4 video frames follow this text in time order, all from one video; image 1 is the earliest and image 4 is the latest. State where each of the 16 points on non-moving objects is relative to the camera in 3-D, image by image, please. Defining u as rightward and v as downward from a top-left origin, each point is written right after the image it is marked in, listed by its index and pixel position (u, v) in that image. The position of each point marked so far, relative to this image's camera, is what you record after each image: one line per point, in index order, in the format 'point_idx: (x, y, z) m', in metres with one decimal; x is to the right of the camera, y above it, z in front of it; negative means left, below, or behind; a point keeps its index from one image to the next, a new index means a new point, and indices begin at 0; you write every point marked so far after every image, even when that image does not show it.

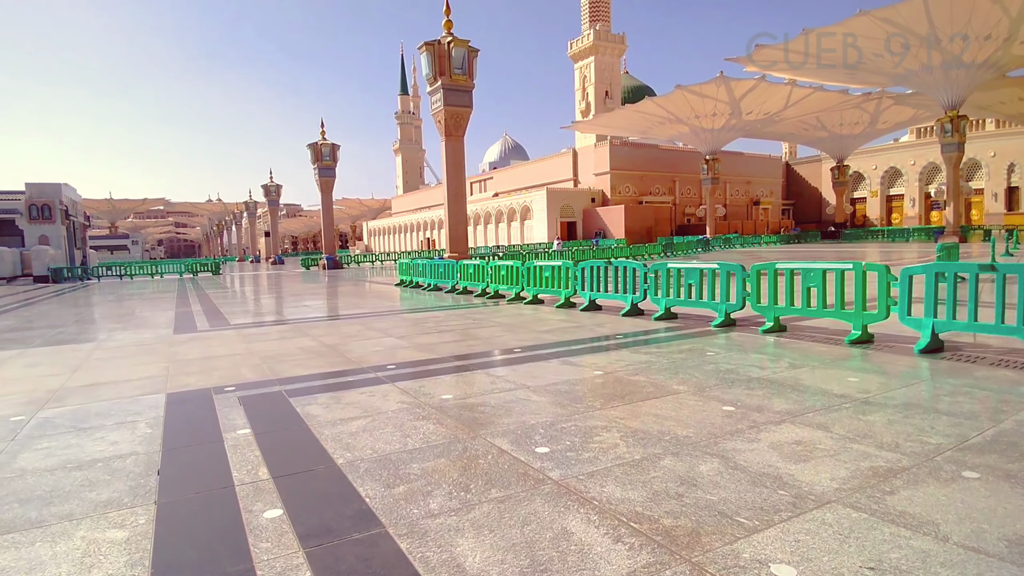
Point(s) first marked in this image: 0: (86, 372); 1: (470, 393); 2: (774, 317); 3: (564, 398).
0: (-4.1, -0.8, +5.7) m
1: (-0.3, -0.8, +4.4) m
2: (+3.1, -0.3, +6.9) m
3: (+0.4, -0.8, +4.2) m
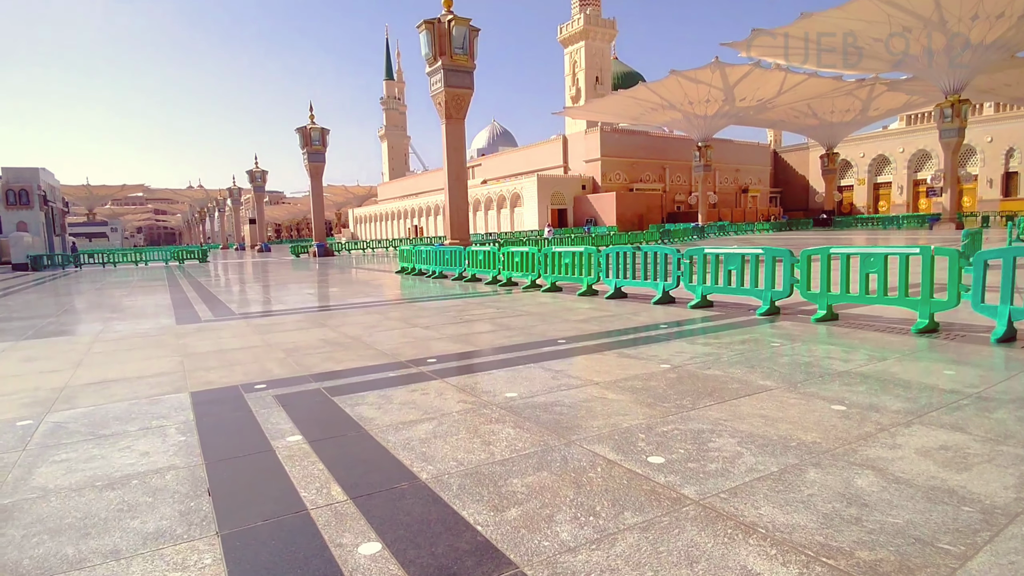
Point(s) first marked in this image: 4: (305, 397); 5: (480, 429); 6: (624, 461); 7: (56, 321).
0: (-3.7, -0.7, +5.2) m
1: (+0.2, -0.7, +4.0) m
2: (+3.5, -0.2, +6.5) m
3: (+0.9, -0.7, +3.8) m
4: (-1.4, -0.7, +4.0) m
5: (-0.2, -0.8, +3.2) m
6: (+0.5, -0.8, +2.7) m
7: (-7.6, -0.5, +9.8) m
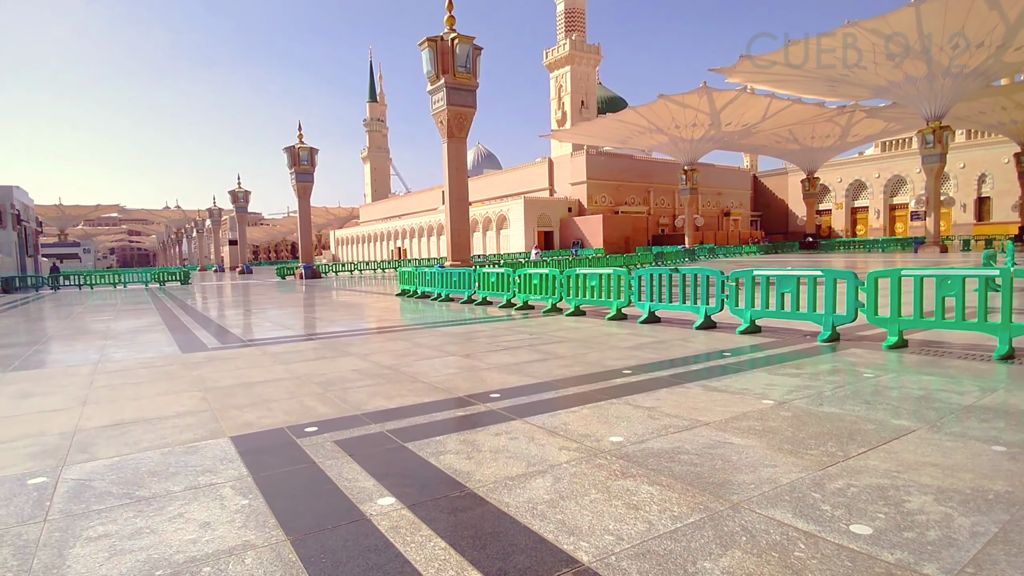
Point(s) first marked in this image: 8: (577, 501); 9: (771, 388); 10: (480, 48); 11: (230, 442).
0: (-3.1, -0.9, +4.5) m
1: (+0.8, -0.8, +3.4) m
2: (+4.0, -0.4, +6.1) m
3: (+1.5, -0.8, +3.2) m
4: (-0.8, -0.9, +3.4) m
5: (+0.5, -0.9, +2.7) m
6: (+1.2, -0.9, +2.2) m
7: (-7.2, -0.9, +9.0) m
8: (+0.3, -0.9, +2.5) m
9: (+1.9, -0.8, +4.5) m
10: (-0.9, +6.9, +16.9) m
11: (-1.7, -0.9, +3.5) m
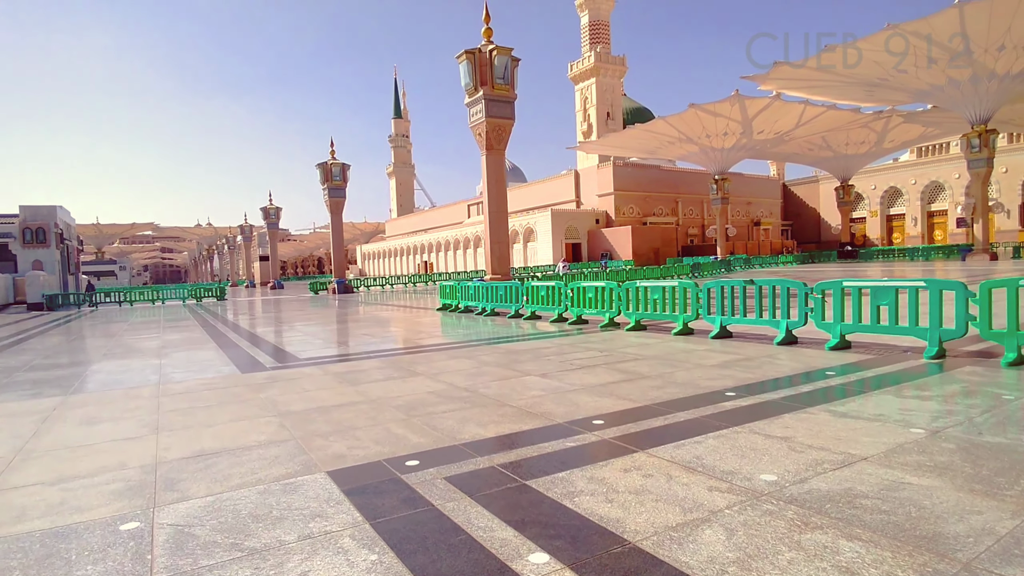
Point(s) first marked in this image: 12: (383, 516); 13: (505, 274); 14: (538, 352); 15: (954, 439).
0: (-2.4, -1.0, +4.2) m
1: (+1.4, -0.9, +3.0) m
2: (+4.8, -0.6, +5.6) m
3: (+2.2, -0.9, +2.8) m
4: (-0.1, -1.0, +3.1) m
5: (+1.1, -1.0, +2.2) m
6: (+1.8, -1.0, +1.7) m
7: (-6.3, -1.2, +8.8) m
8: (+0.9, -1.0, +2.1) m
9: (+2.7, -0.8, +4.0) m
10: (+0.2, +6.5, +16.7) m
11: (-1.0, -1.0, +3.2) m
12: (-0.6, -1.0, +2.7) m
13: (-0.2, +0.4, +17.4) m
14: (+0.3, -0.8, +7.7) m
15: (+2.6, -0.9, +3.4) m
